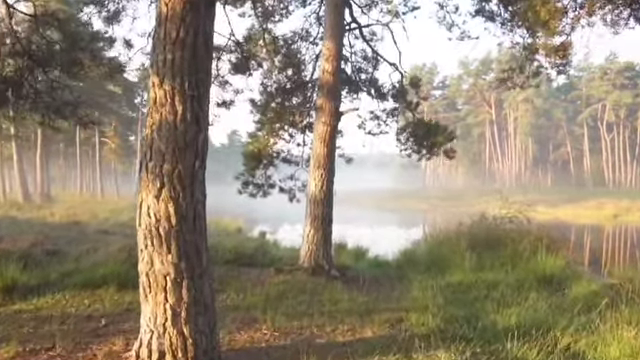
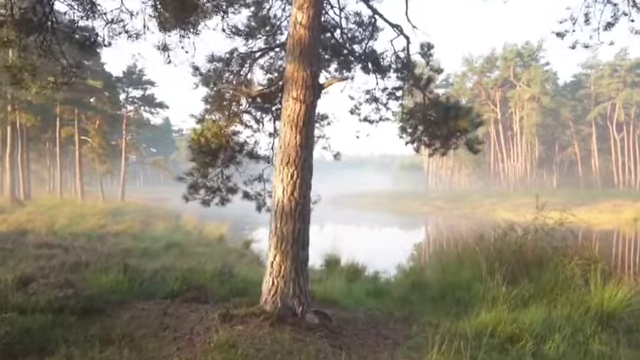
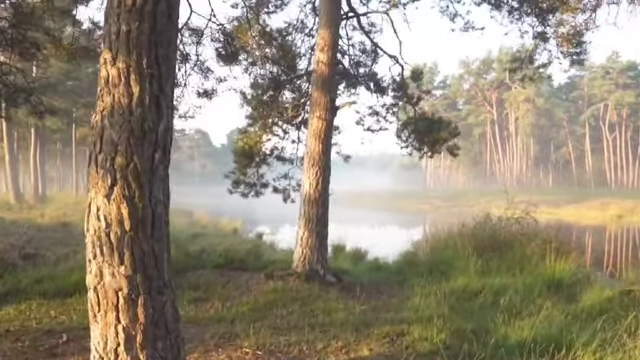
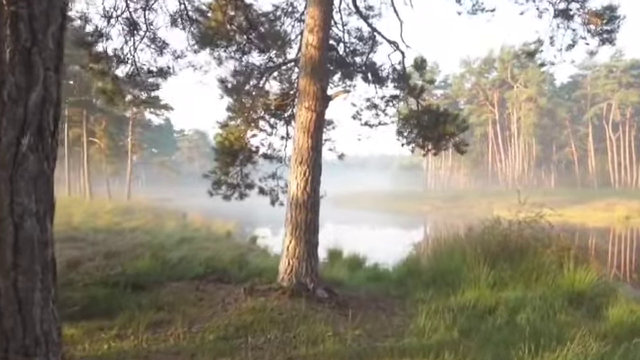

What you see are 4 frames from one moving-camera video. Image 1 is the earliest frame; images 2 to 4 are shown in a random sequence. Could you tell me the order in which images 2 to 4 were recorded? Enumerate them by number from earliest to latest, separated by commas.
3, 4, 2
